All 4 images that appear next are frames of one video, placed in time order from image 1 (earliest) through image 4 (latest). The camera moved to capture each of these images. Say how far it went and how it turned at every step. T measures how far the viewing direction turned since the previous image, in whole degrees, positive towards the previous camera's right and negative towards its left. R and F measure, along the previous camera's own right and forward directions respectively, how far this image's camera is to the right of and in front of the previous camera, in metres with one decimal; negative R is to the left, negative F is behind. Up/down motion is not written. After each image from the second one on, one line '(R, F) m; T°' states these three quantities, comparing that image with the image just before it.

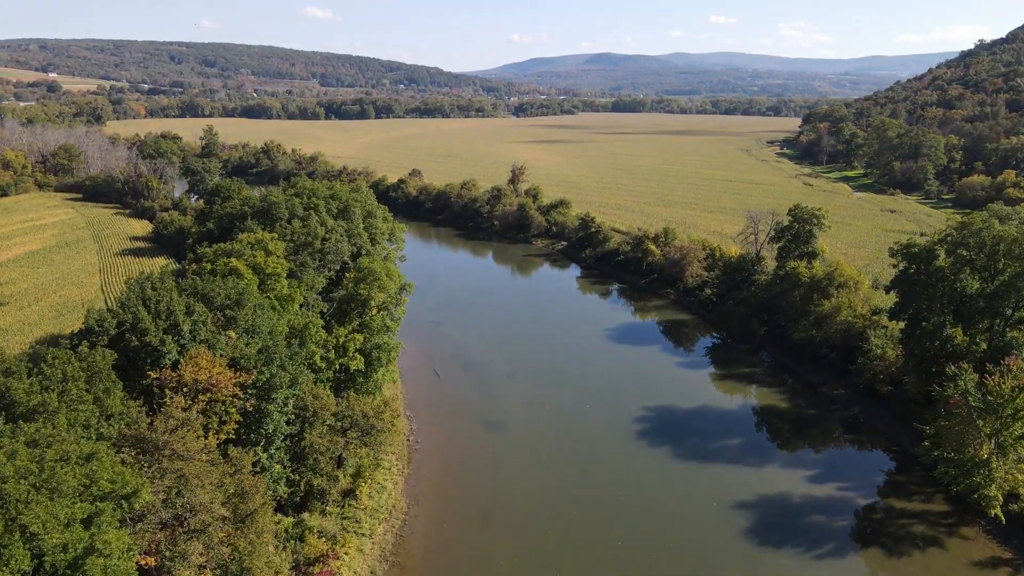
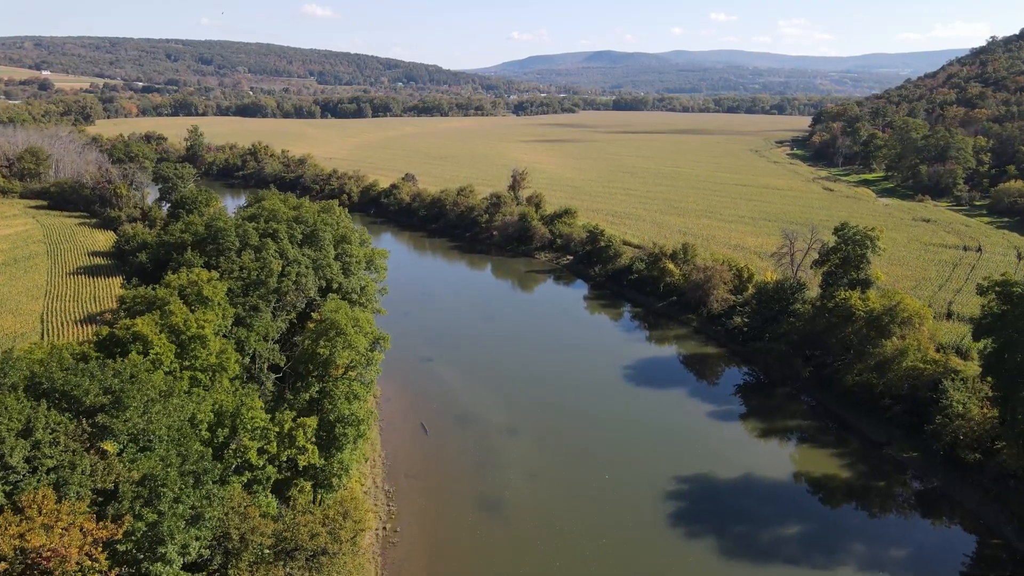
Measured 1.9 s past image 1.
(-0.1, +5.9) m; 0°
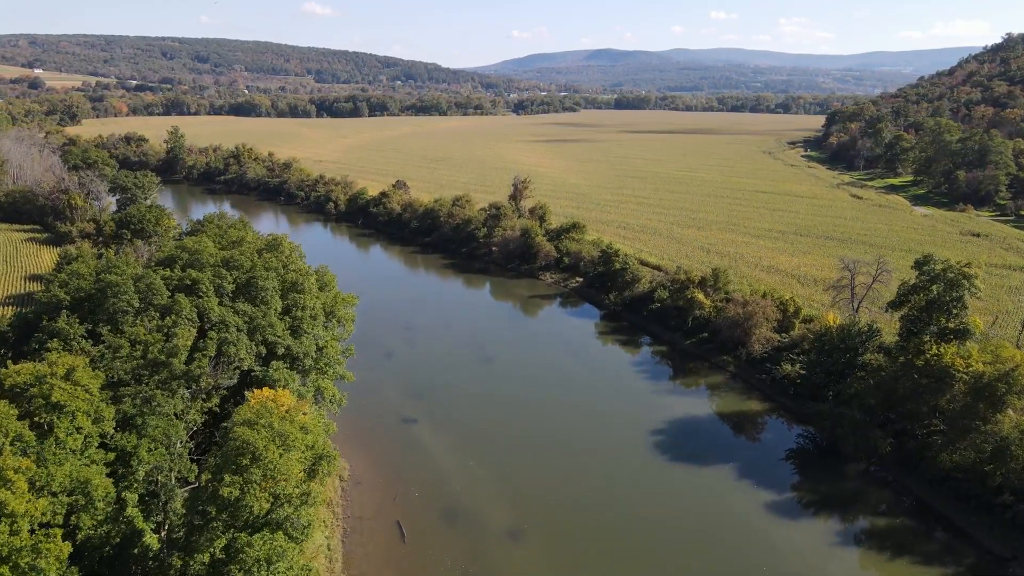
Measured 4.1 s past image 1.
(-0.1, +7.2) m; 0°
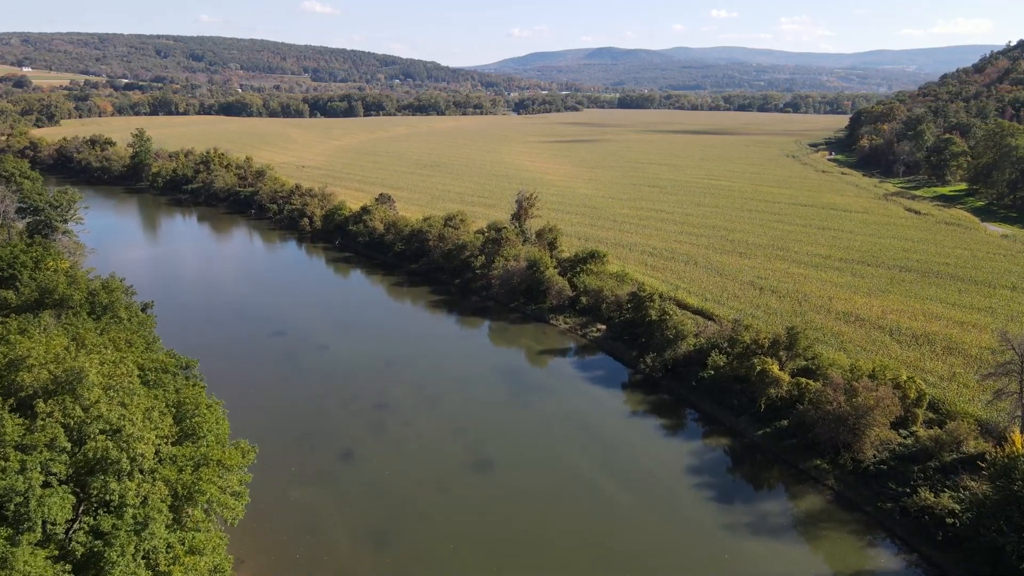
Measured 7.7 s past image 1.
(-0.3, +11.1) m; 0°
